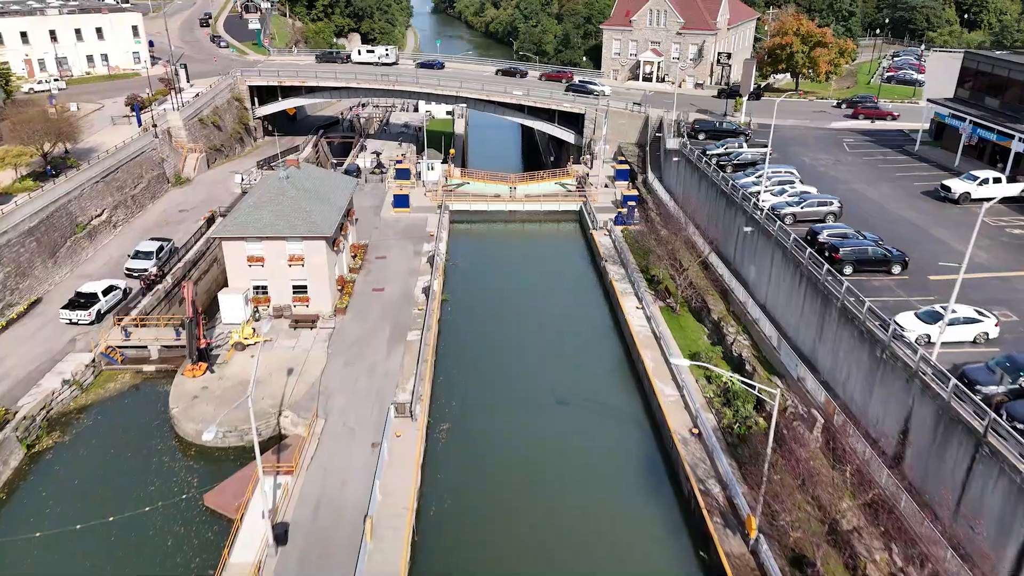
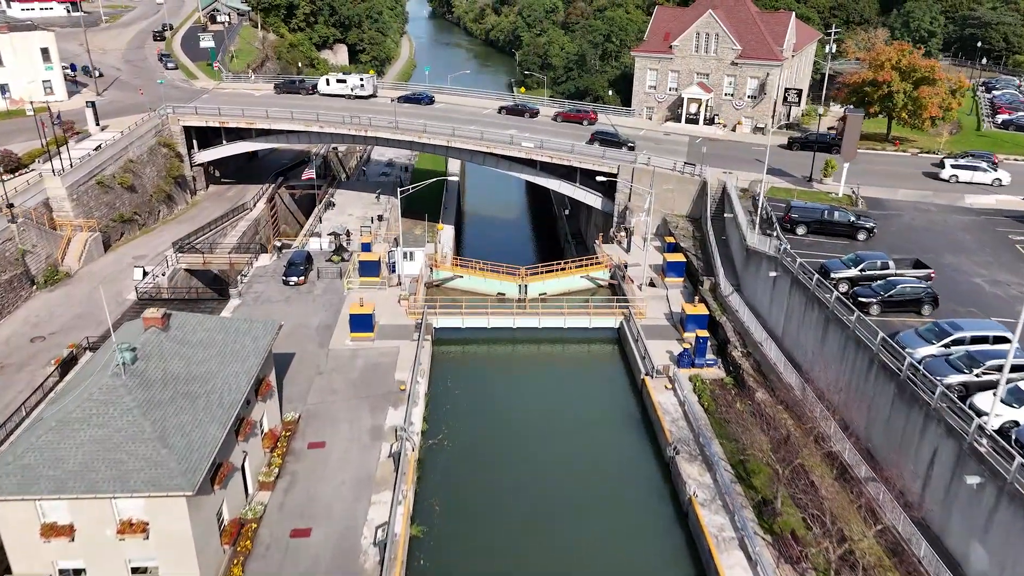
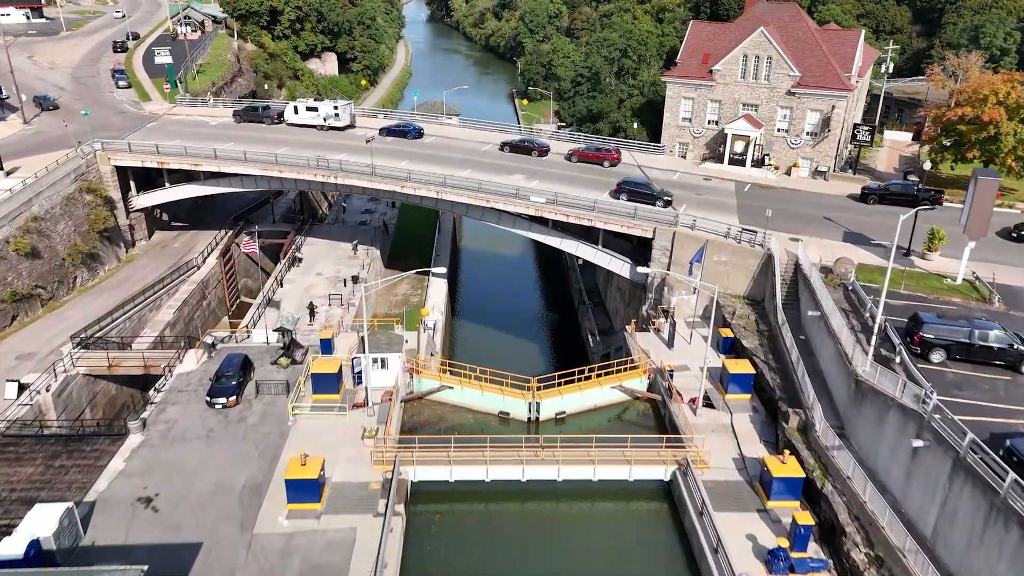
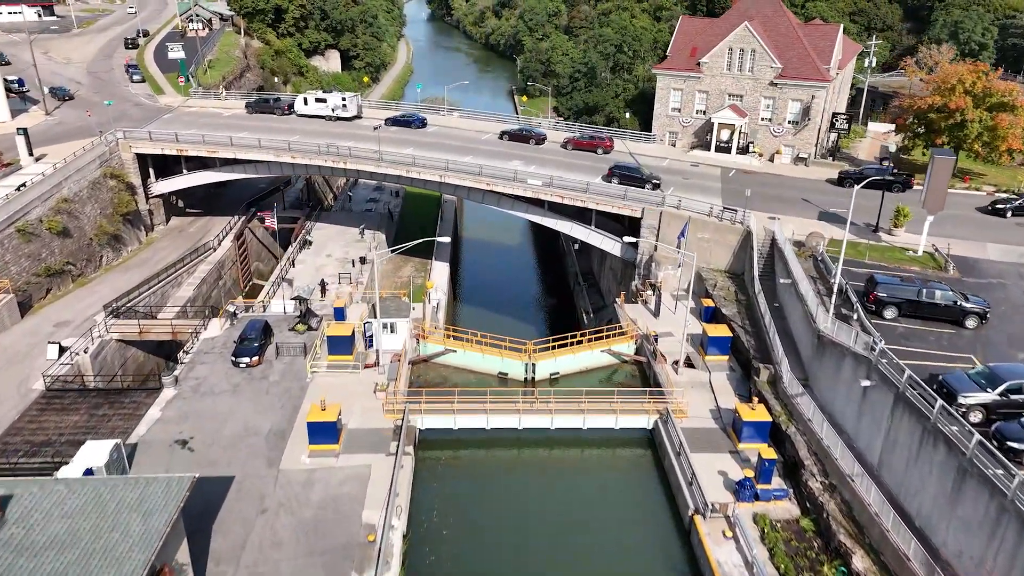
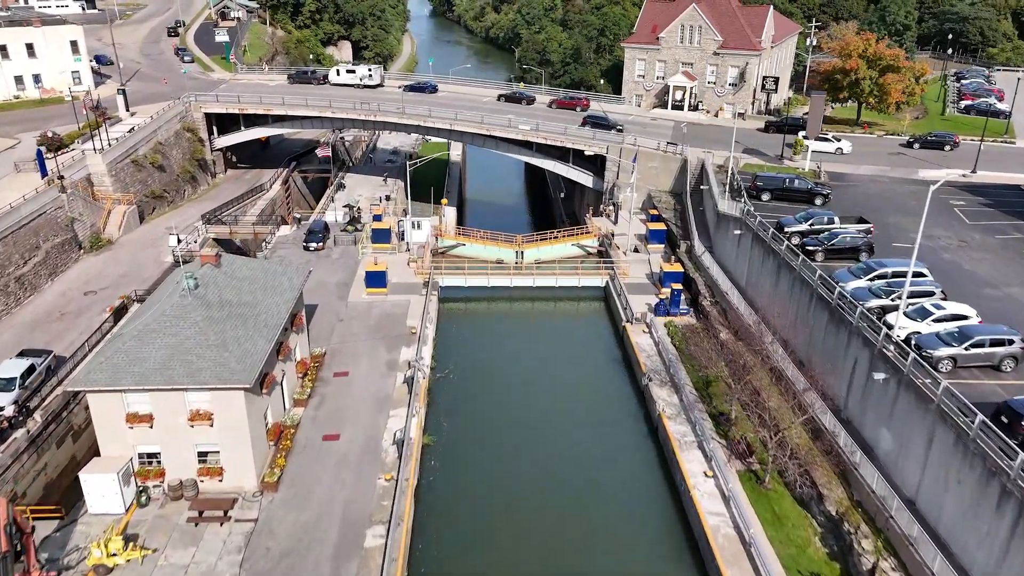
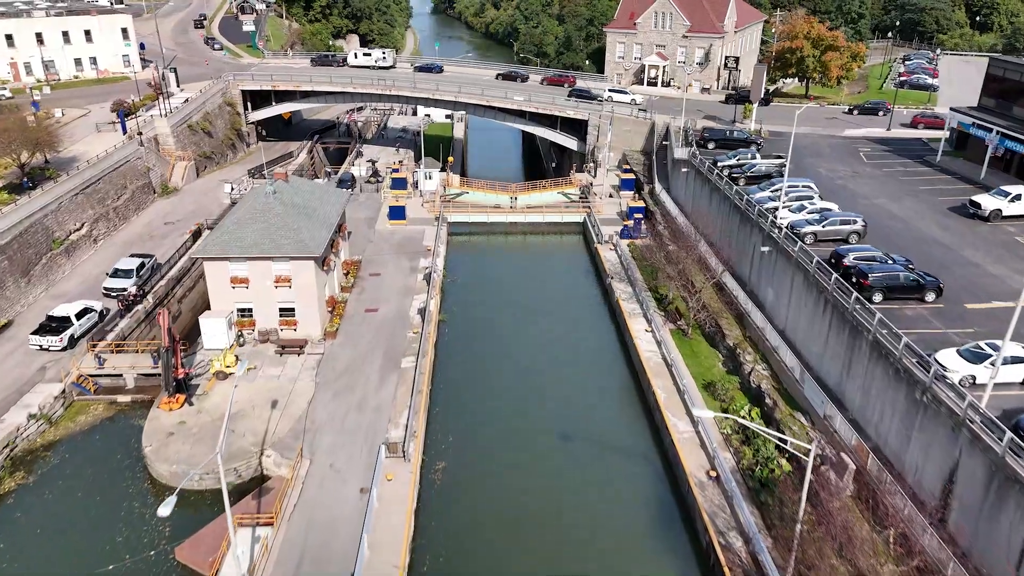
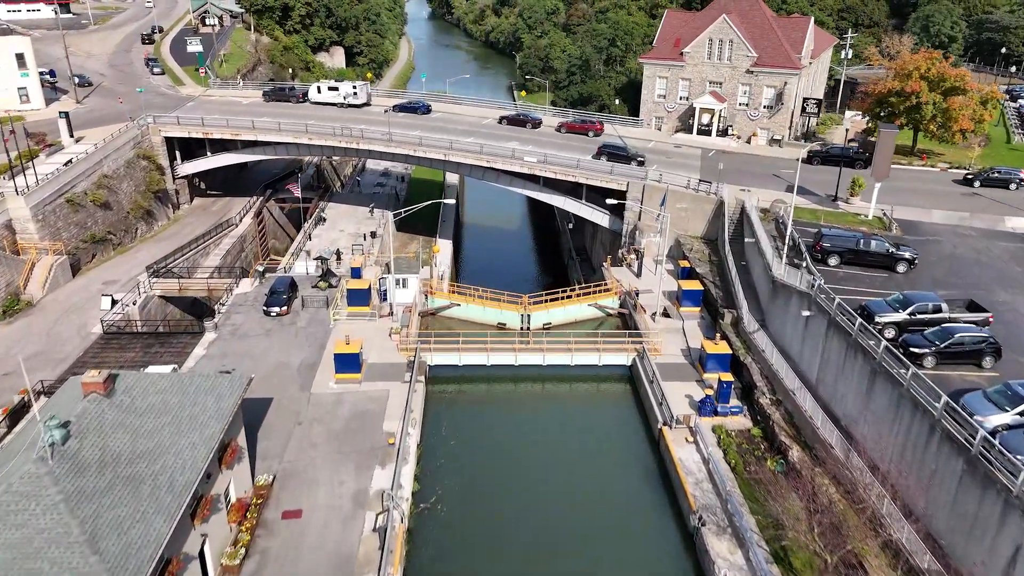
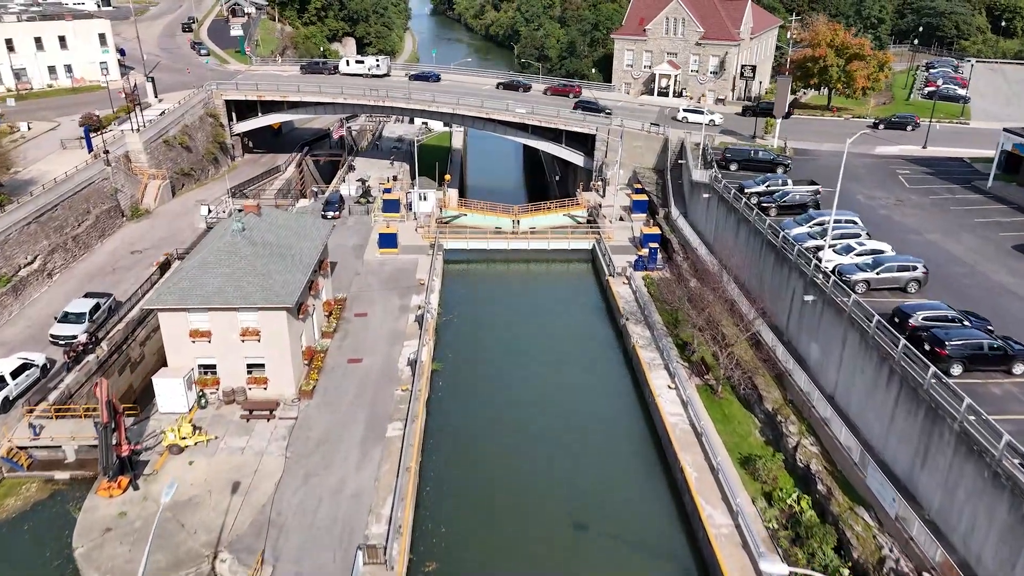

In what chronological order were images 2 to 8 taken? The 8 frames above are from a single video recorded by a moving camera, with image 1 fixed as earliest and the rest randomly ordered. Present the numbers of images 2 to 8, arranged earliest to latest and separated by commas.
6, 8, 5, 2, 7, 4, 3
